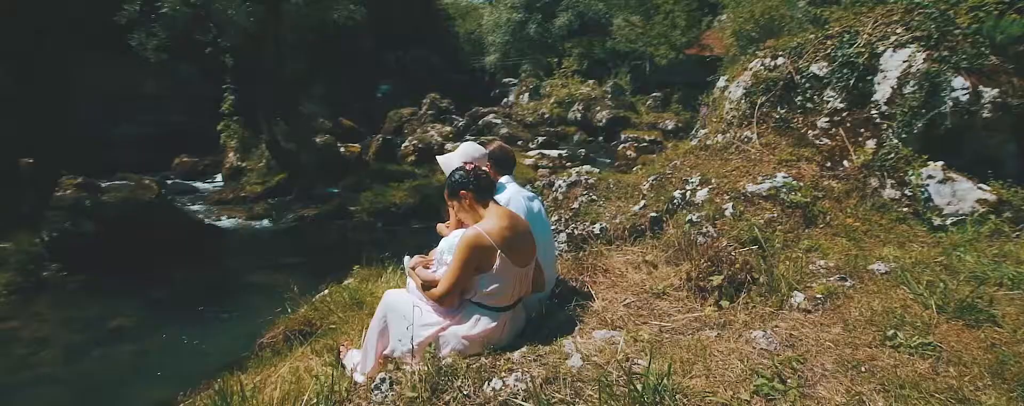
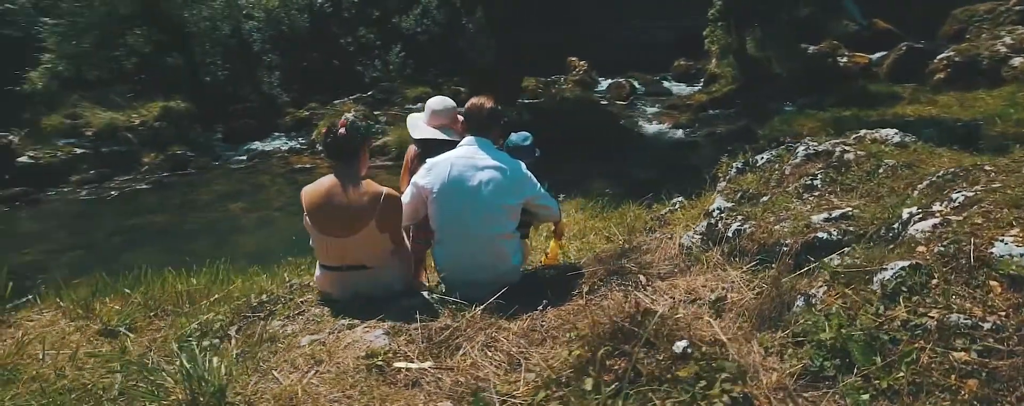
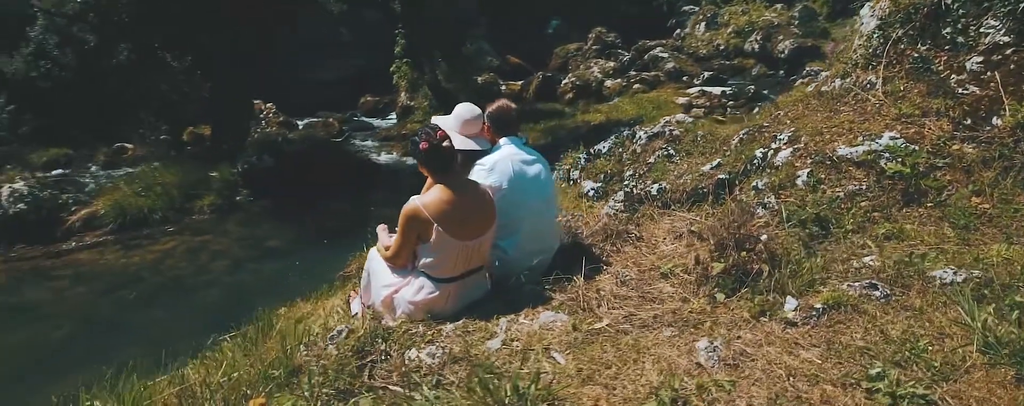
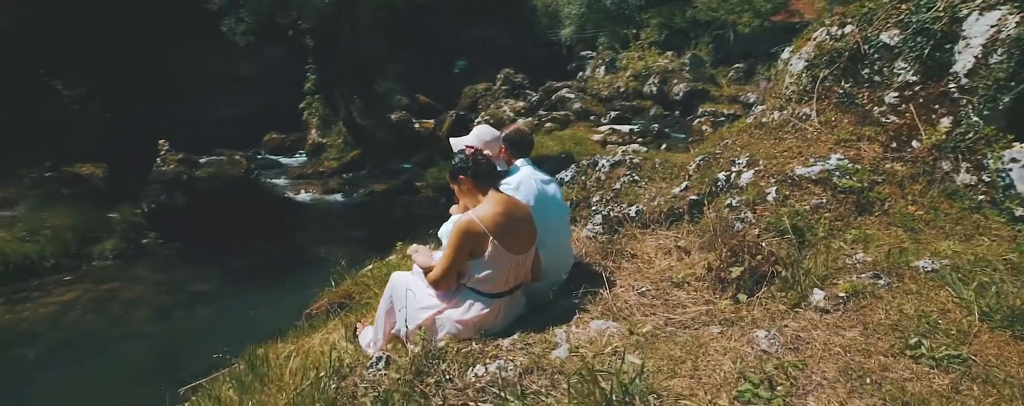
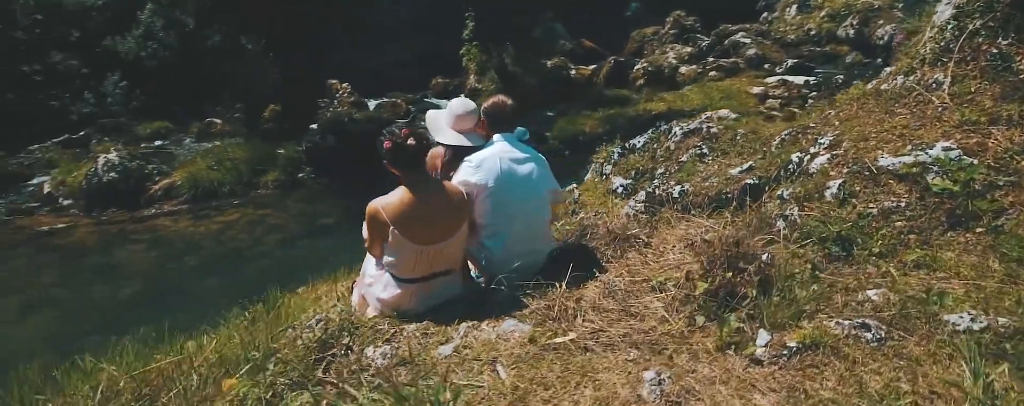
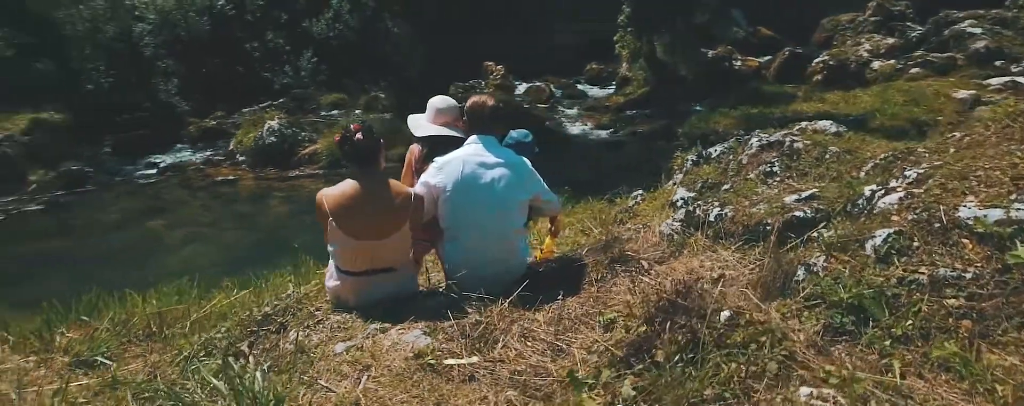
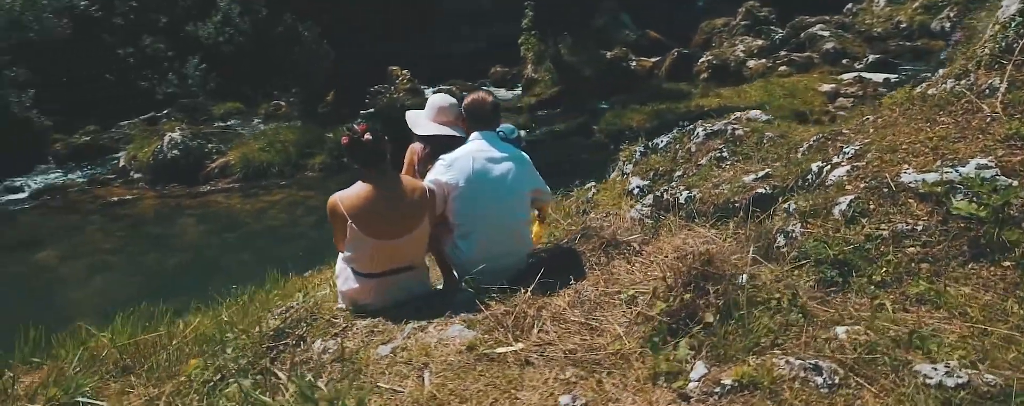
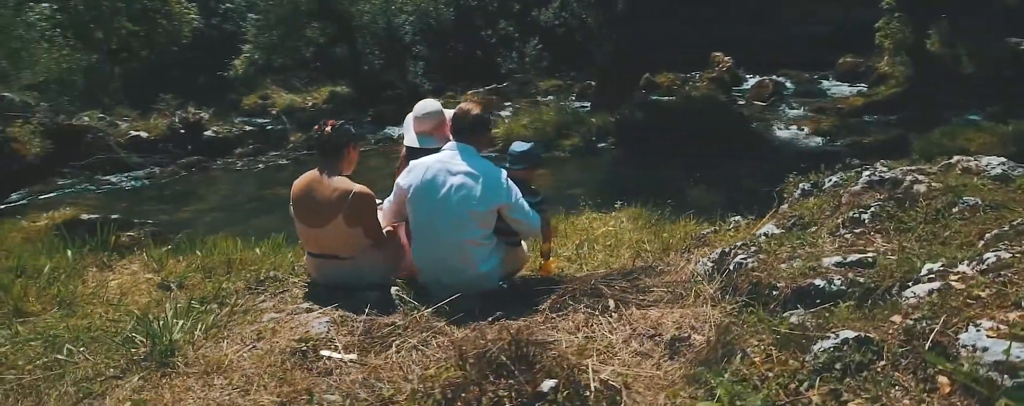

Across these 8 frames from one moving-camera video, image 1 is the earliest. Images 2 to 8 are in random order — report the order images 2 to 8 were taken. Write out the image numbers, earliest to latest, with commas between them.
4, 3, 5, 7, 6, 2, 8
